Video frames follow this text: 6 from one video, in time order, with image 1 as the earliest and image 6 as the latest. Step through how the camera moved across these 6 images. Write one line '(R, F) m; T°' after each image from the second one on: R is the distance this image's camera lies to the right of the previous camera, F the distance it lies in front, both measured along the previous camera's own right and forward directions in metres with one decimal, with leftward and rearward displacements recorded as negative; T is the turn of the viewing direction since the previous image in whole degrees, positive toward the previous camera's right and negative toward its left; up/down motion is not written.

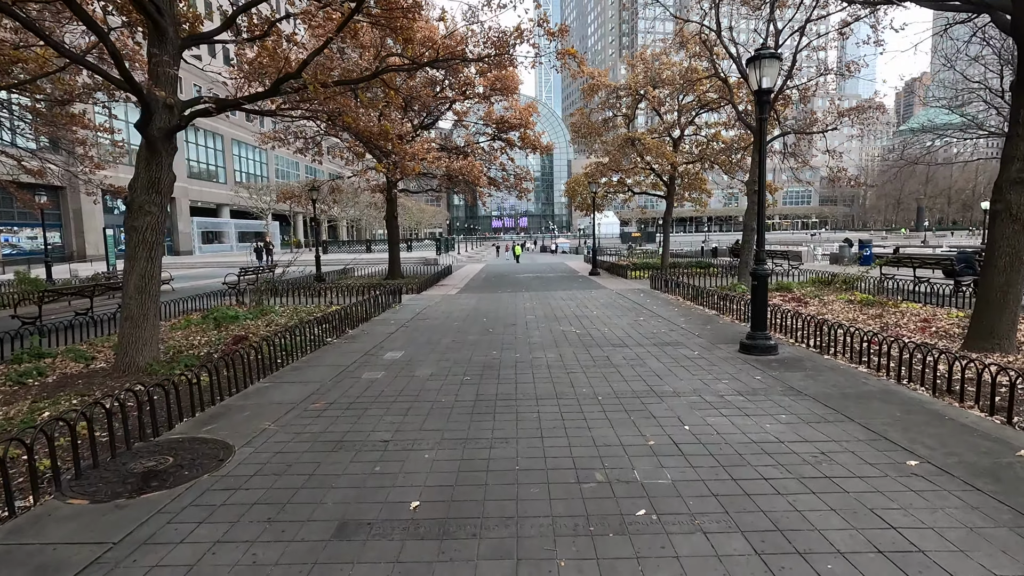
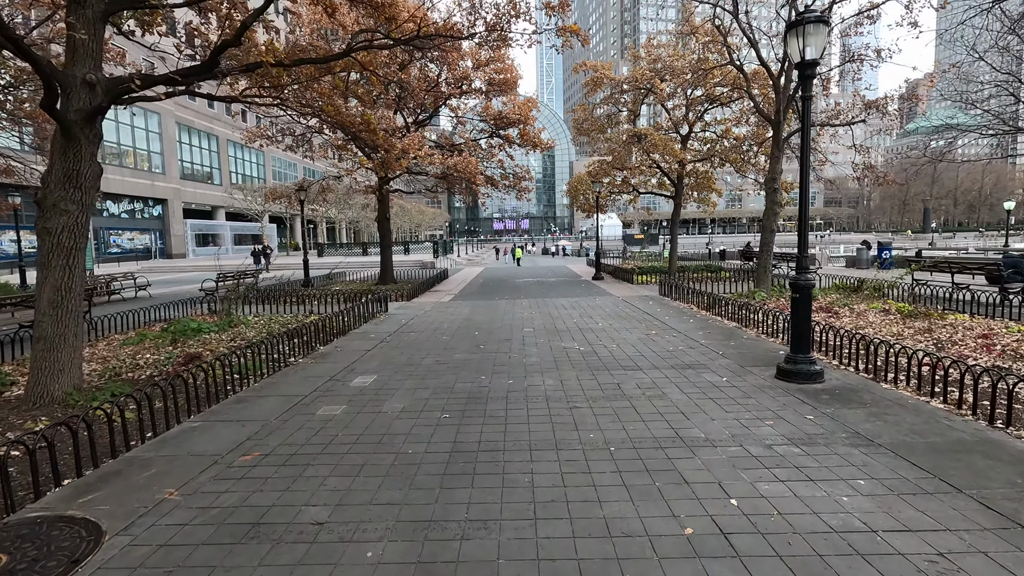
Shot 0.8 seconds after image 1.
(+0.1, +1.2) m; 0°
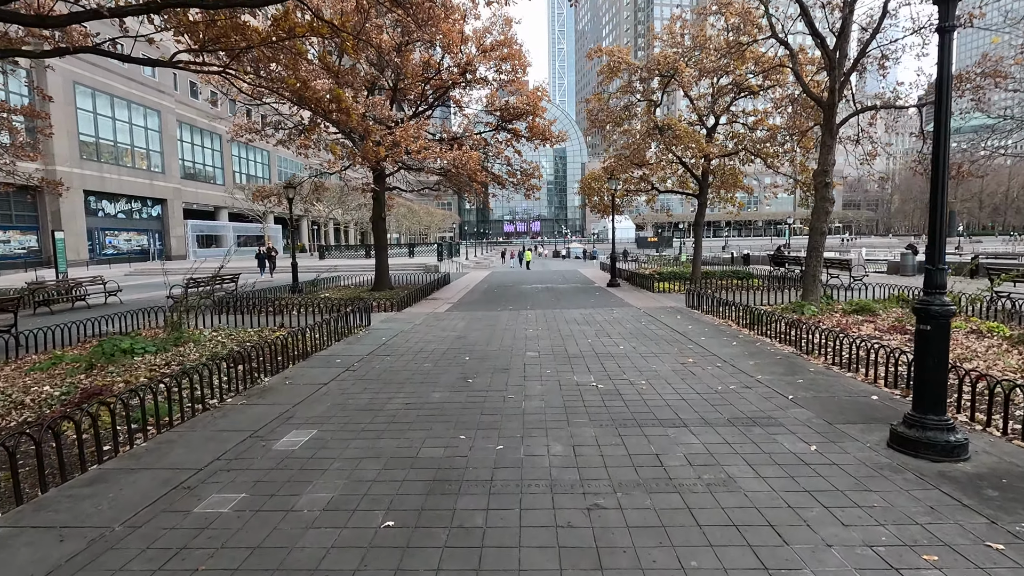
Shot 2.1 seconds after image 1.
(+0.2, +1.8) m; -1°
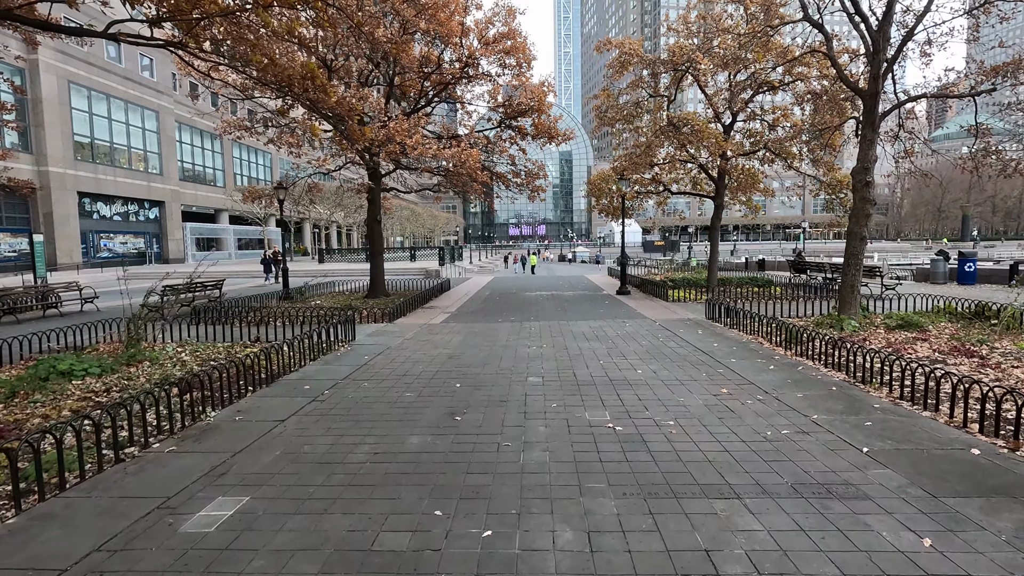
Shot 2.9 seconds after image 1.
(+0.1, +1.1) m; -1°
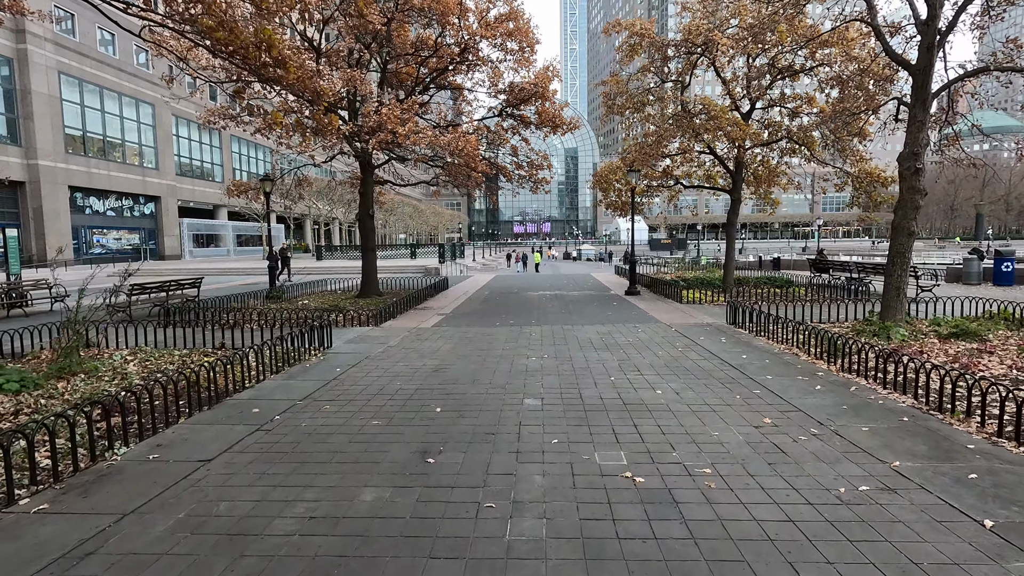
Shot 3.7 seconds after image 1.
(+0.1, +1.1) m; -1°
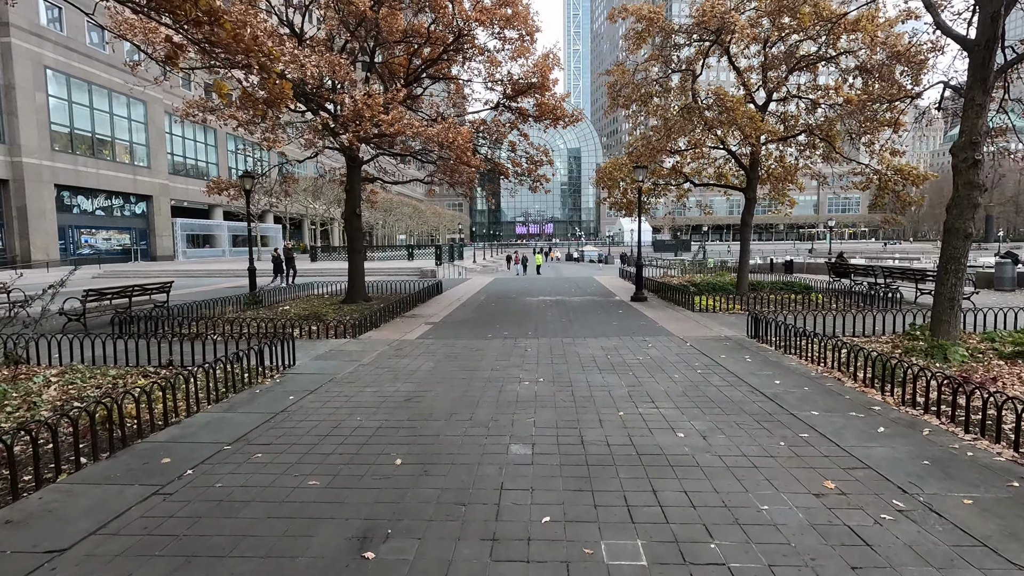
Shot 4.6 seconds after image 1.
(+0.2, +1.2) m; 0°
